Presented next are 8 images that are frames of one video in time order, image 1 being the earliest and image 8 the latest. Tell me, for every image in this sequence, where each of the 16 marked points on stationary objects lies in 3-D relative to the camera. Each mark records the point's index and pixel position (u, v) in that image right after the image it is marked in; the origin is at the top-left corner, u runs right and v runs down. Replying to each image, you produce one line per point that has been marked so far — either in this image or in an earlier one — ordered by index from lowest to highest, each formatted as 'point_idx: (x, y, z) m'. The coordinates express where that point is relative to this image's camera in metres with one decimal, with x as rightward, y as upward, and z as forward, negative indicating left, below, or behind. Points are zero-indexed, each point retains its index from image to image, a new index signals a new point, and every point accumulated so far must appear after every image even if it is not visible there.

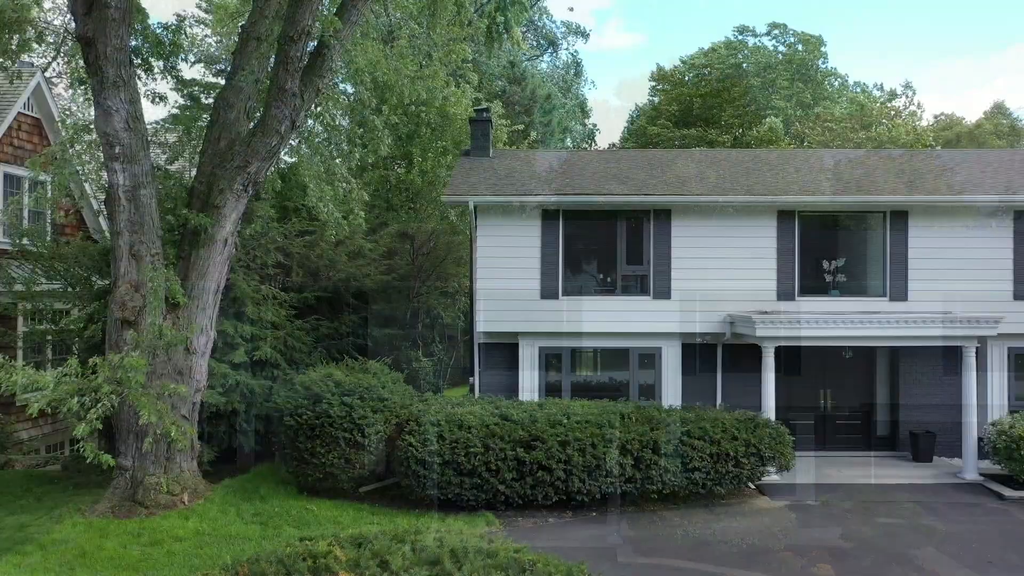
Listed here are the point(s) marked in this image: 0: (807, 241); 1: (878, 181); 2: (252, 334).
0: (+4.8, +0.8, +14.0) m
1: (+6.1, +1.8, +14.3) m
2: (-4.3, -0.8, +14.4) m
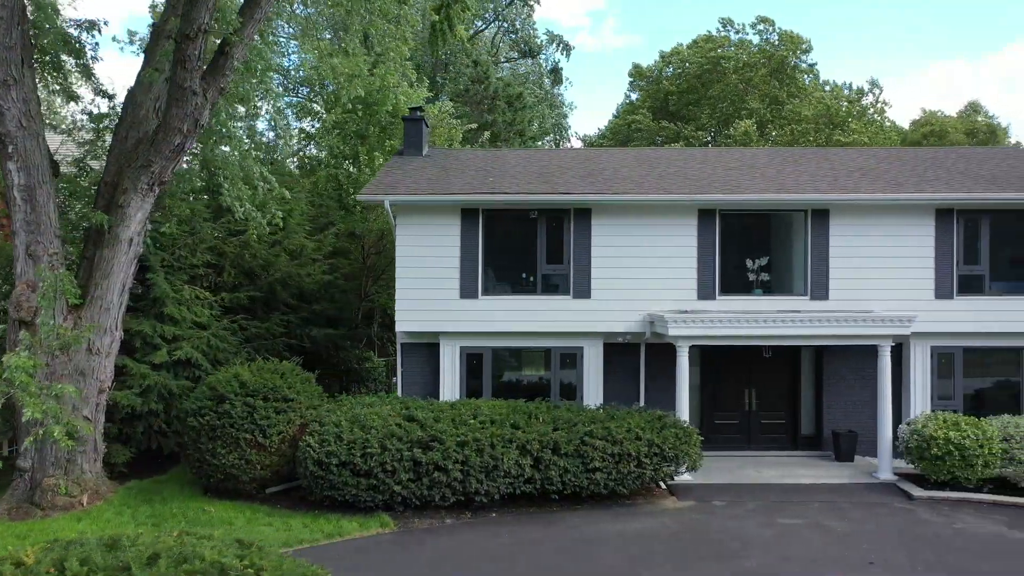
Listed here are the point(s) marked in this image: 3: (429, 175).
0: (+3.5, +0.8, +13.9) m
1: (+4.8, +1.8, +14.3) m
2: (-5.6, -0.8, +14.3) m
3: (-1.4, +1.9, +14.6) m
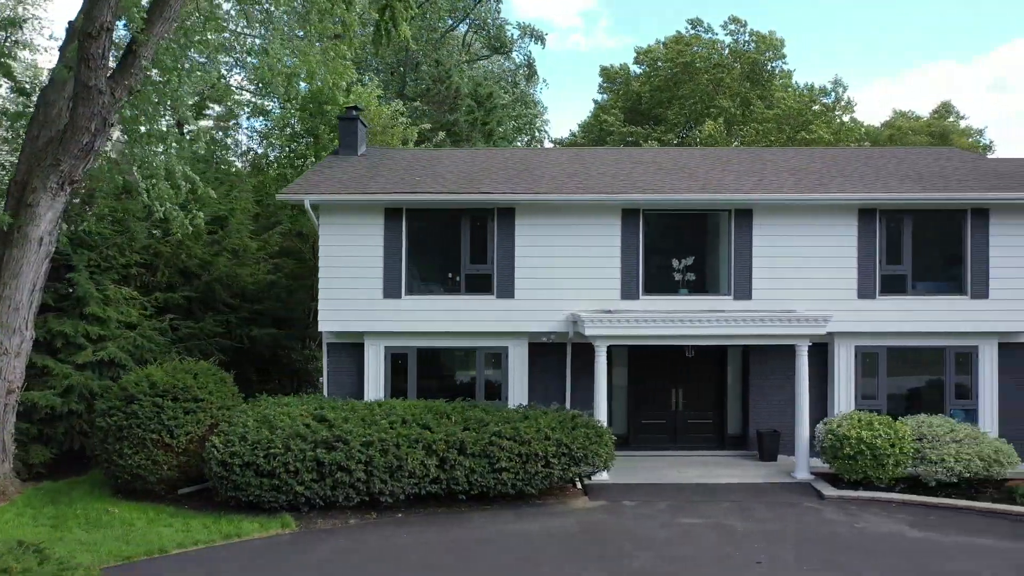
0: (+2.2, +0.8, +13.9) m
1: (+3.6, +1.8, +14.3) m
2: (-6.8, -0.8, +14.3) m
3: (-2.6, +1.9, +14.6) m
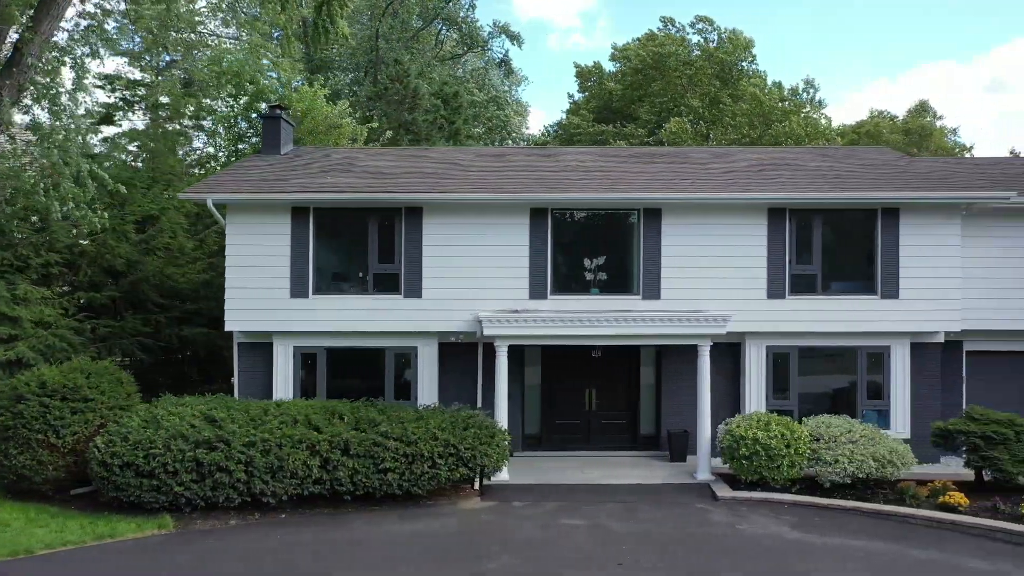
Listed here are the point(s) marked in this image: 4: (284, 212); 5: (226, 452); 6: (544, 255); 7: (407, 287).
0: (+0.8, +0.8, +13.8) m
1: (+2.1, +1.8, +14.2) m
2: (-8.3, -0.8, +14.2) m
3: (-4.1, +1.9, +14.5) m
4: (-3.6, +1.2, +13.7) m
5: (-3.5, -2.0, +10.7) m
6: (+0.5, +0.5, +13.7) m
7: (-1.7, 0.0, +13.6) m
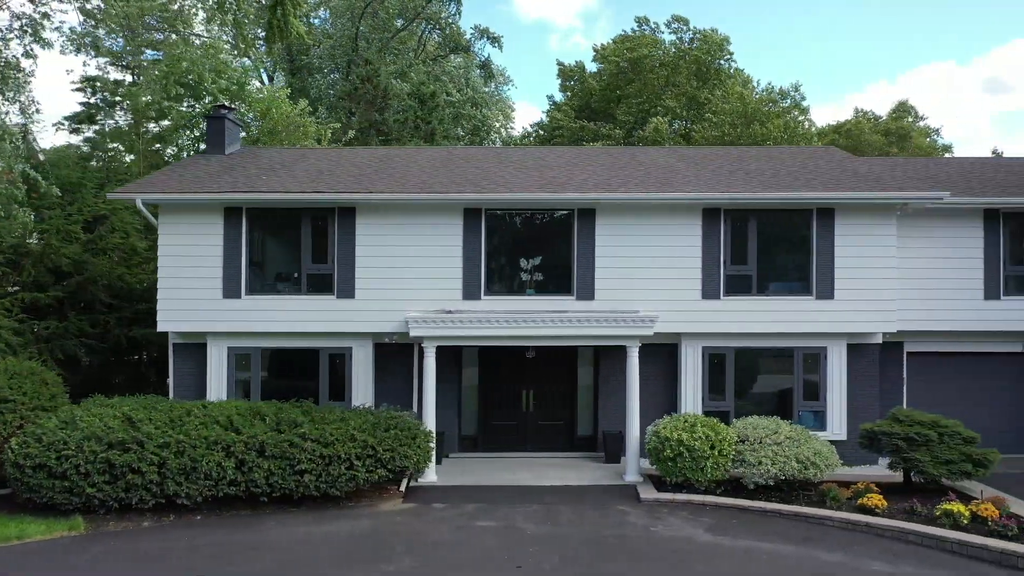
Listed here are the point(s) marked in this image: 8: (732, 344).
0: (-0.3, +0.8, +13.8) m
1: (+1.0, +1.8, +14.1) m
2: (-9.3, -0.8, +14.2) m
3: (-5.1, +1.9, +14.4) m
4: (-4.7, +1.2, +13.7) m
5: (-4.6, -2.0, +10.6) m
6: (-0.5, +0.5, +13.7) m
7: (-2.7, 0.0, +13.6) m
8: (+3.5, -0.9, +13.8) m
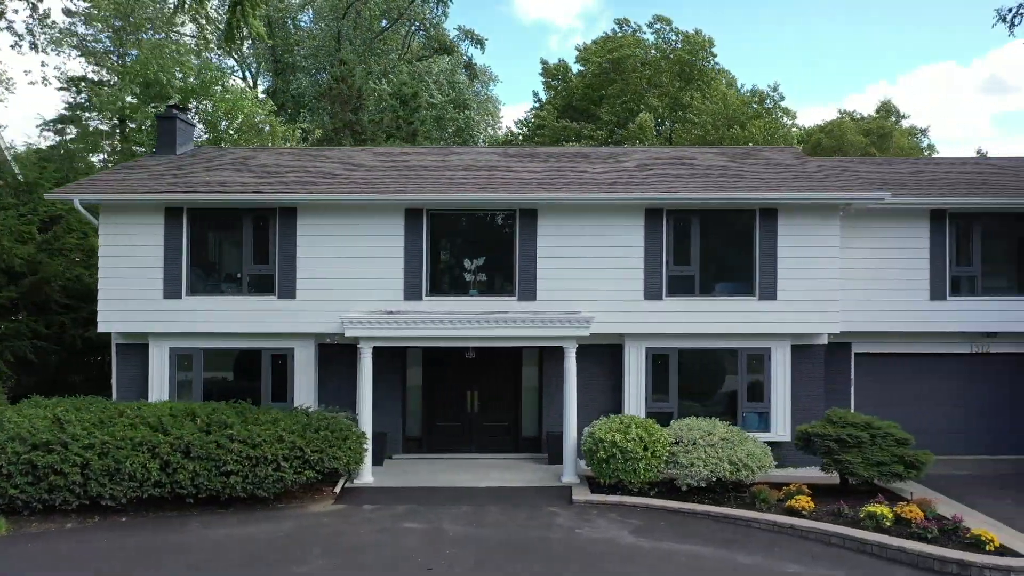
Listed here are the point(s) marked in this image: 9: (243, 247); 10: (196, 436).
0: (-1.2, +0.8, +13.7) m
1: (+0.1, +1.8, +14.1) m
2: (-10.2, -0.8, +14.1) m
3: (-6.0, +1.9, +14.4) m
4: (-5.6, +1.2, +13.6) m
5: (-5.5, -2.0, +10.6) m
6: (-1.5, +0.5, +13.6) m
7: (-3.6, 0.0, +13.5) m
8: (+2.6, -0.9, +13.7) m
9: (-4.2, +0.6, +13.6) m
10: (-4.0, -1.9, +11.0) m
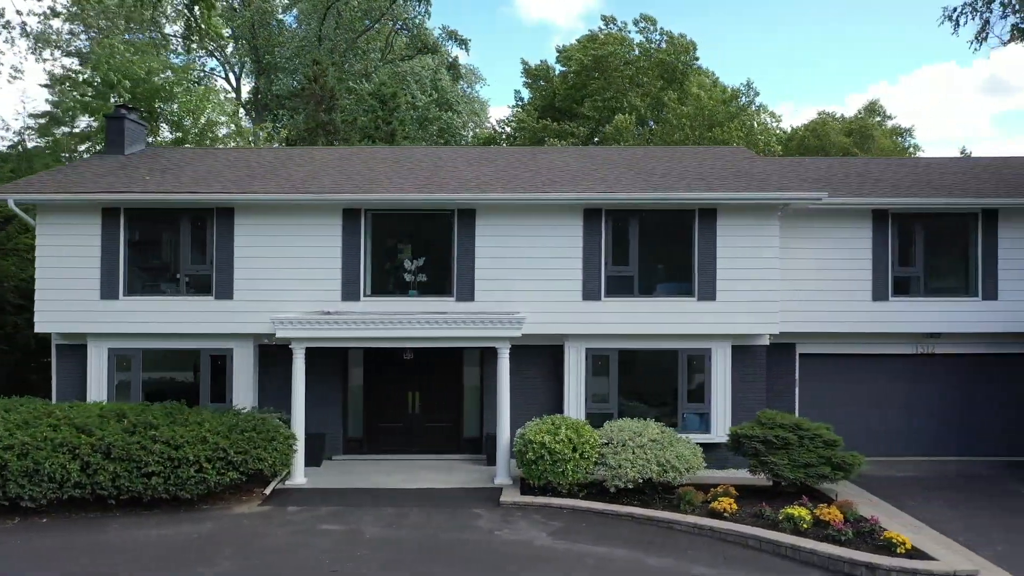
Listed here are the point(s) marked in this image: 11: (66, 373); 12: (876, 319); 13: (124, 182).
0: (-2.1, +0.8, +13.7) m
1: (-0.8, +1.8, +14.0) m
2: (-11.2, -0.8, +14.1) m
3: (-7.0, +1.9, +14.4) m
4: (-6.5, +1.2, +13.6) m
5: (-6.5, -2.0, +10.5) m
6: (-2.4, +0.5, +13.6) m
7: (-4.6, 0.0, +13.5) m
8: (+1.6, -0.9, +13.7) m
9: (-5.2, +0.6, +13.6) m
10: (-5.0, -1.9, +10.9) m
11: (-7.2, -1.4, +13.9) m
12: (+5.9, -0.5, +13.9) m
13: (-6.2, +1.7, +13.9) m
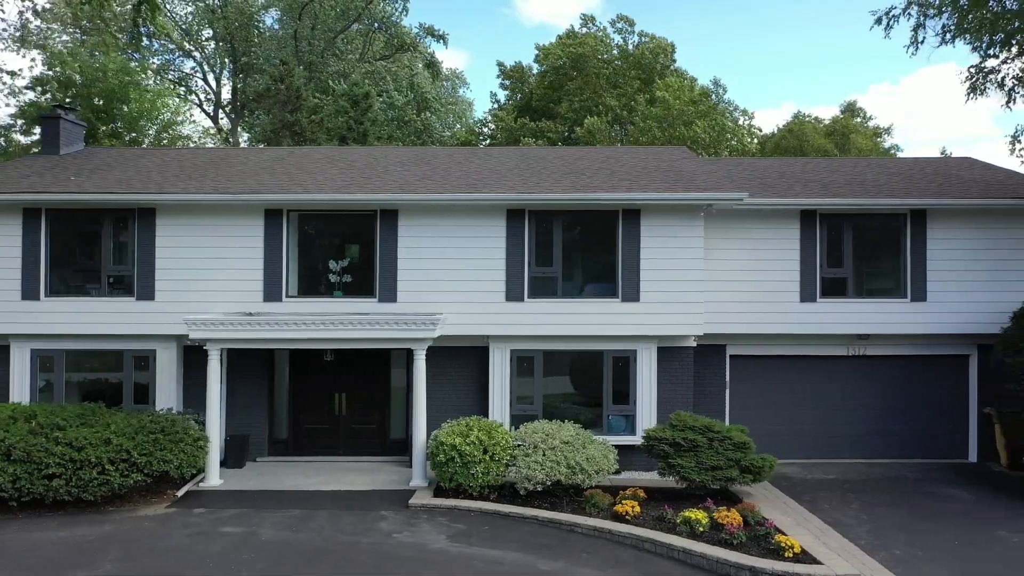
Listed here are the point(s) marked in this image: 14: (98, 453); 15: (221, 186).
0: (-3.3, +0.8, +13.6) m
1: (-2.0, +1.8, +14.0) m
2: (-12.4, -0.8, +14.0) m
3: (-8.2, +1.9, +14.3) m
4: (-7.7, +1.2, +13.5) m
5: (-7.7, -2.1, +10.5) m
6: (-3.6, +0.5, +13.5) m
7: (-5.8, 0.0, +13.4) m
8: (+0.4, -0.9, +13.6) m
9: (-6.4, +0.6, +13.5) m
10: (-6.2, -1.9, +10.9) m
11: (-8.4, -1.4, +13.8) m
12: (+4.7, -0.5, +13.9) m
13: (-7.4, +1.7, +13.8) m
14: (-5.2, -2.1, +10.9) m
15: (-4.6, +1.6, +13.6) m
